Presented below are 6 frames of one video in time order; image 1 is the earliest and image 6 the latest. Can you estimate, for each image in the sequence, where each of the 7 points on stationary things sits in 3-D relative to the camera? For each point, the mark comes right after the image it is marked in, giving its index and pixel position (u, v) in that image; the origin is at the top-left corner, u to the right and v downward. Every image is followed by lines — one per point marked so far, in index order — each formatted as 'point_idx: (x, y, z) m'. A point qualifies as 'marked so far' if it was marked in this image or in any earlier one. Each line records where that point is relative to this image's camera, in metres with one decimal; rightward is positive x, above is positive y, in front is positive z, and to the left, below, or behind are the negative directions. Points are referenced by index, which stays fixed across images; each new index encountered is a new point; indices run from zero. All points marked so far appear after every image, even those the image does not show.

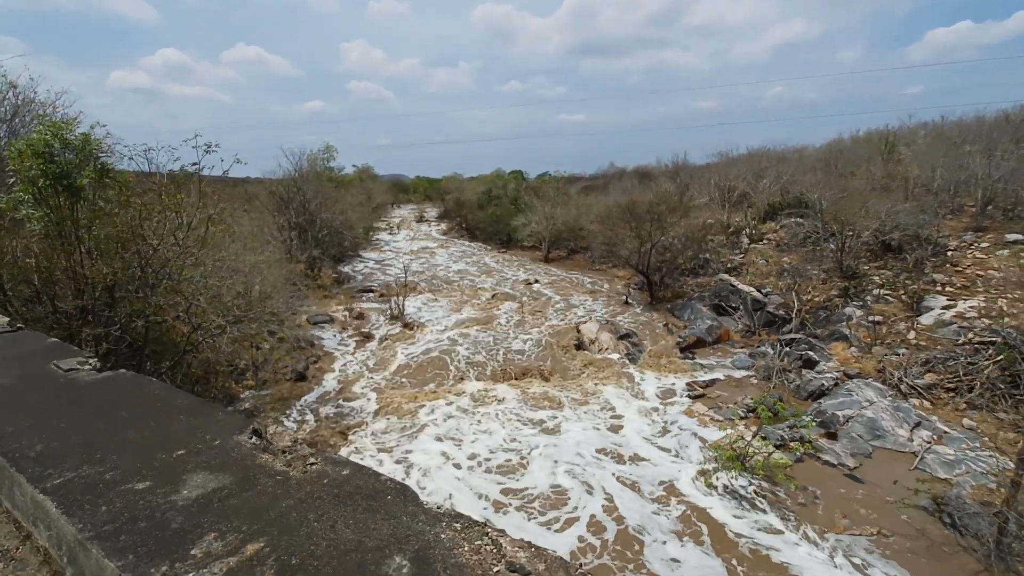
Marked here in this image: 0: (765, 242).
0: (+8.7, +1.6, +16.7) m
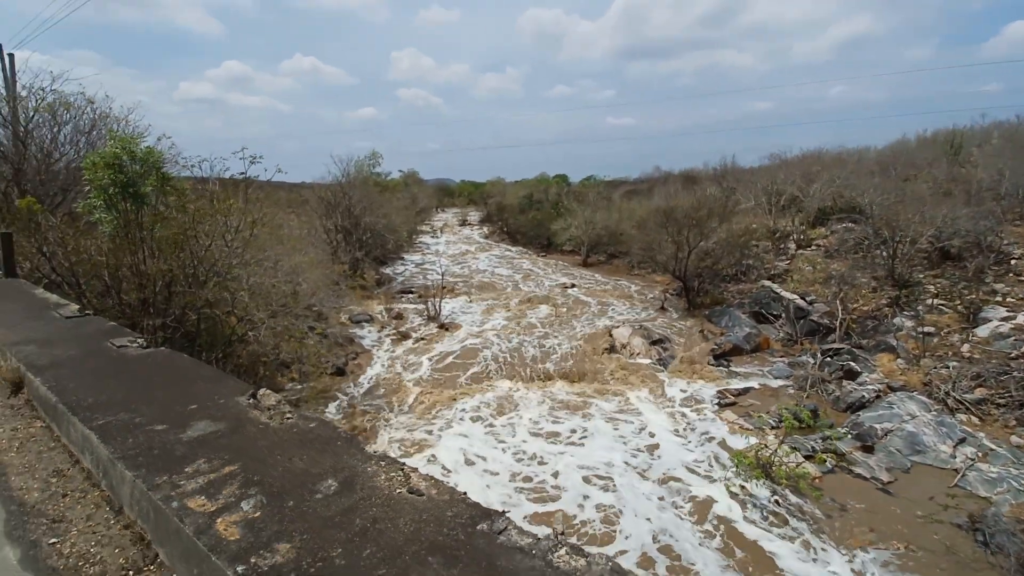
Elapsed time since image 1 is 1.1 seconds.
0: (+9.9, +1.3, +16.1) m
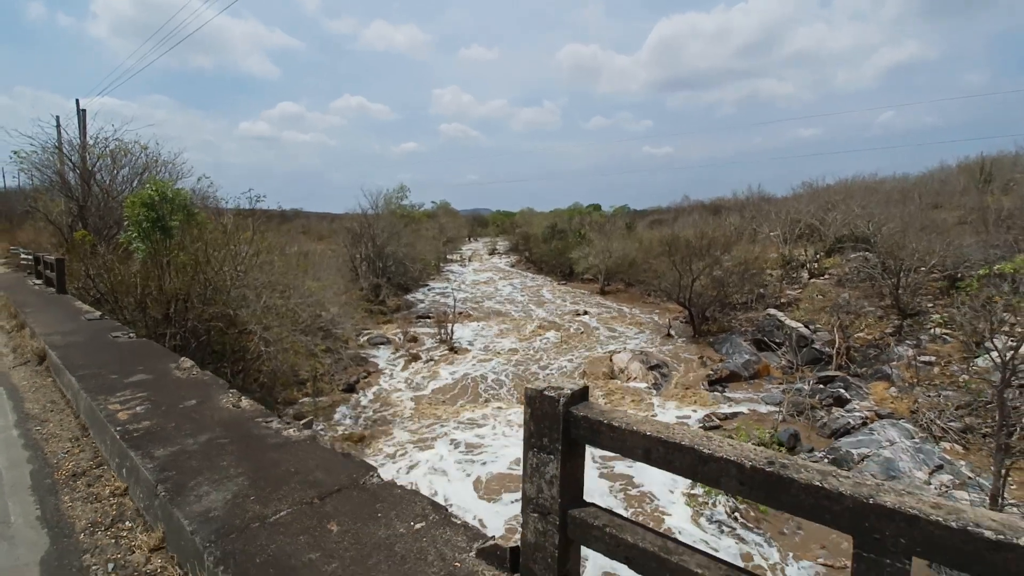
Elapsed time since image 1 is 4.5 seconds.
0: (+10.3, +0.4, +16.0) m
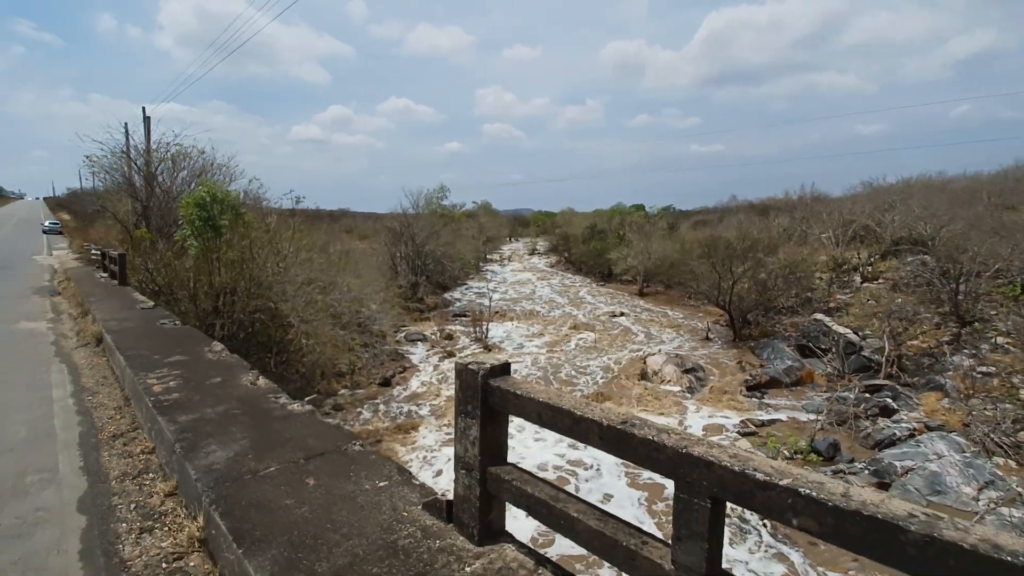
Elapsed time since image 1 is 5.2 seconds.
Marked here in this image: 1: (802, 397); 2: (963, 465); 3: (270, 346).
0: (+11.5, +0.2, +15.2) m
1: (+6.0, -2.2, +10.1) m
2: (+6.2, -2.4, +6.7) m
3: (-3.5, -0.9, +7.1) m
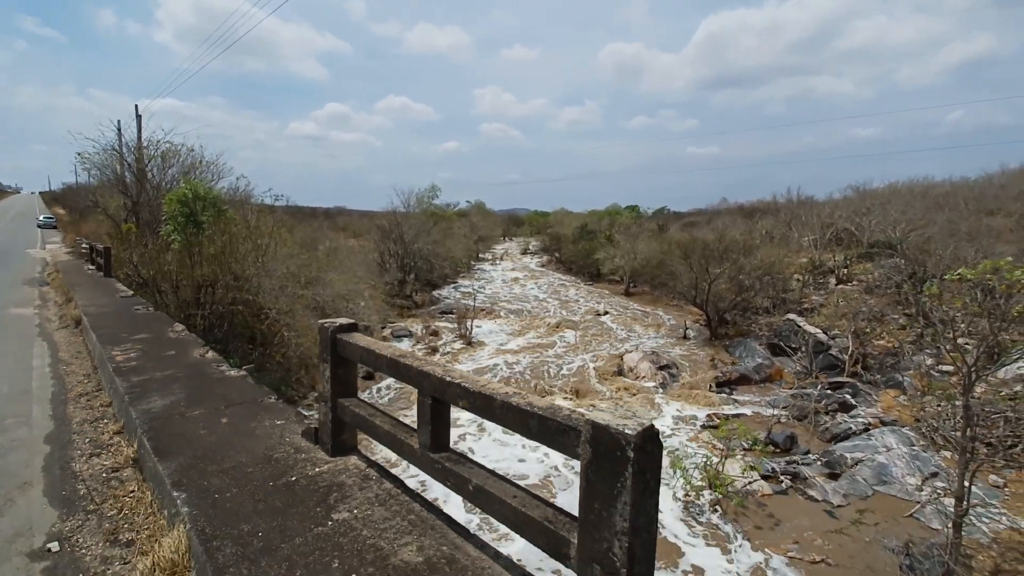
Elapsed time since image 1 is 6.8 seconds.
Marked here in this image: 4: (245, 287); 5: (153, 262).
0: (+11.0, +0.2, +15.6) m
1: (+5.5, -2.3, +10.5) m
2: (+5.8, -2.5, +7.1) m
3: (-3.9, -0.8, +7.4) m
4: (-3.8, 0.0, +7.1) m
5: (-5.2, +0.4, +7.1) m
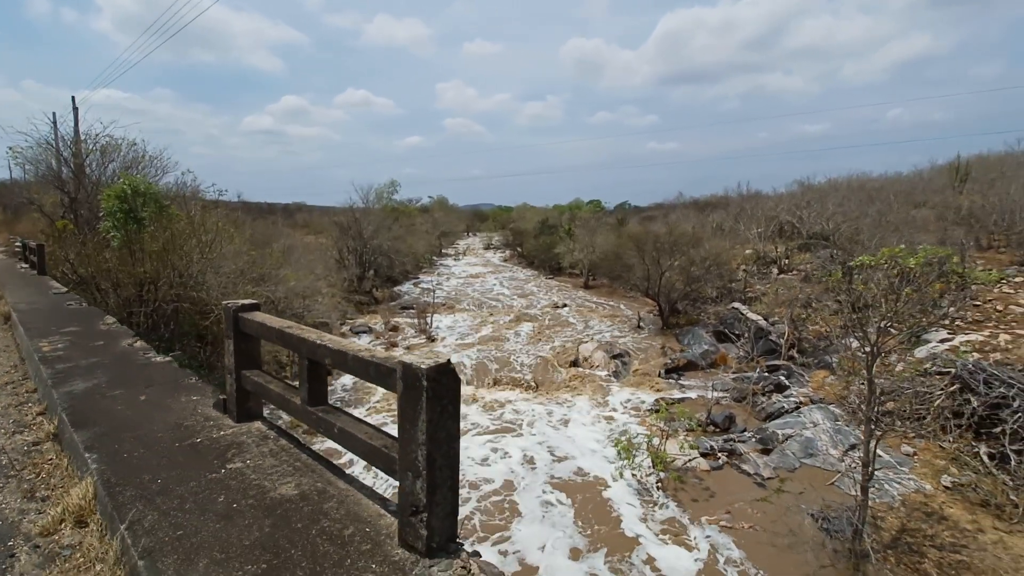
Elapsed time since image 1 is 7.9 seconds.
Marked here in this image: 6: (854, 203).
0: (+9.6, +0.5, +16.5) m
1: (+4.6, -2.0, +11.1) m
2: (+5.1, -2.3, +7.7) m
3: (-4.7, -0.7, +7.3) m
4: (-4.6, +0.1, +7.0) m
5: (-5.9, +0.4, +6.9) m
6: (+13.6, +3.4, +19.5) m
